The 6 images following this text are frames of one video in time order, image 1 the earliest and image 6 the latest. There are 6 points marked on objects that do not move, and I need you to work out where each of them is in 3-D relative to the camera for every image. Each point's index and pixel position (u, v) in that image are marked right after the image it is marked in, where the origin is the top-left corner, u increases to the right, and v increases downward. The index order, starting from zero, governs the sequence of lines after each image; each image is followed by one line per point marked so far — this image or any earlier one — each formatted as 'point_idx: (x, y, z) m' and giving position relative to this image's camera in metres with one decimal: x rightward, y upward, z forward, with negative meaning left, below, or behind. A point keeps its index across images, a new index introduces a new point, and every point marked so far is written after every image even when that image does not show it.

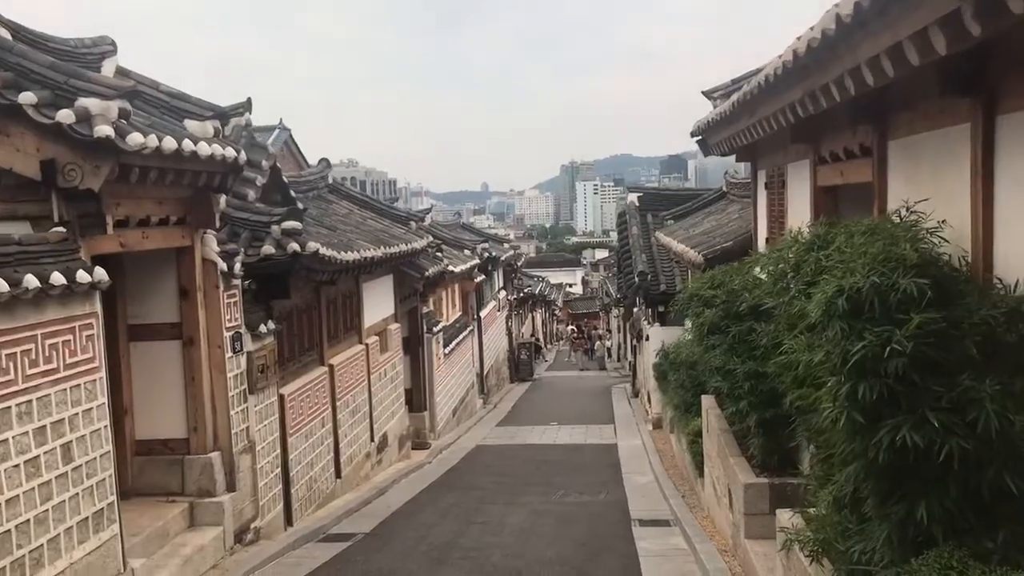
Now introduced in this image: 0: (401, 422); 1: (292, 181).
0: (-1.8, -2.2, +15.8) m
1: (-3.4, +1.6, +14.6) m
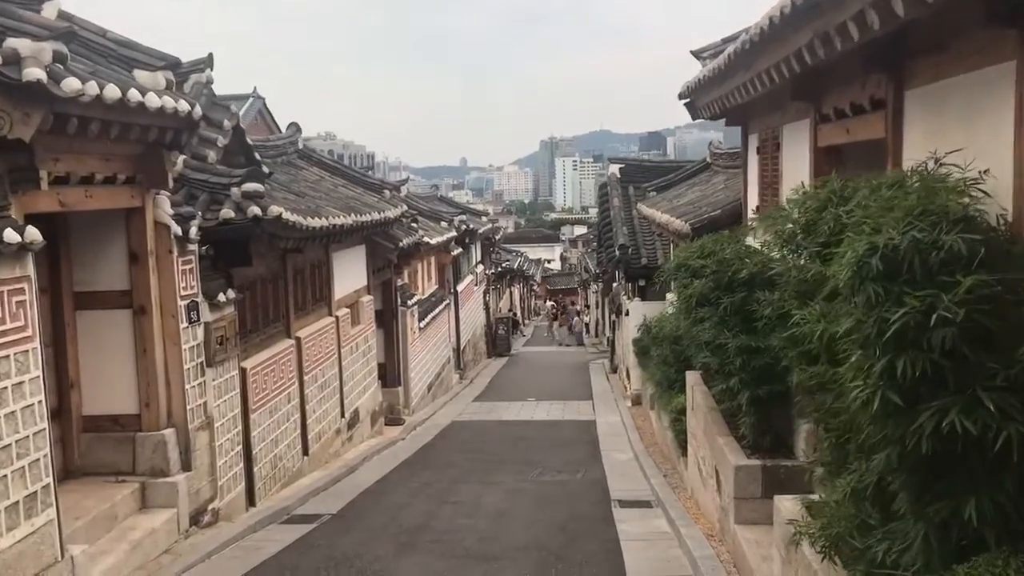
0: (-2.2, -1.8, +15.3) m
1: (-3.7, +2.1, +13.9) m
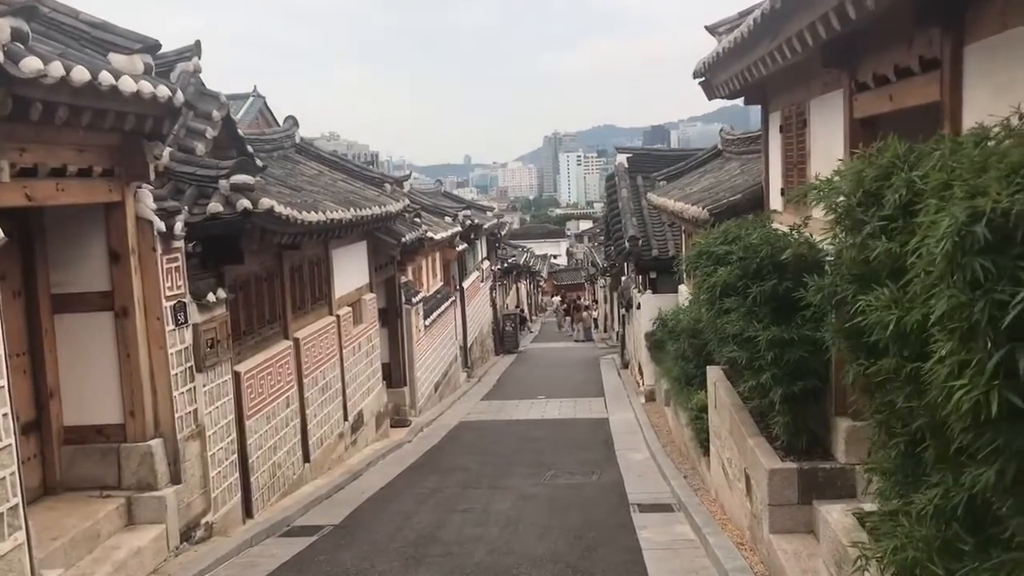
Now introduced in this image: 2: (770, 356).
0: (-2.1, -1.7, +14.8) m
1: (-3.6, +2.1, +13.3) m
2: (+1.7, -0.4, +6.2) m
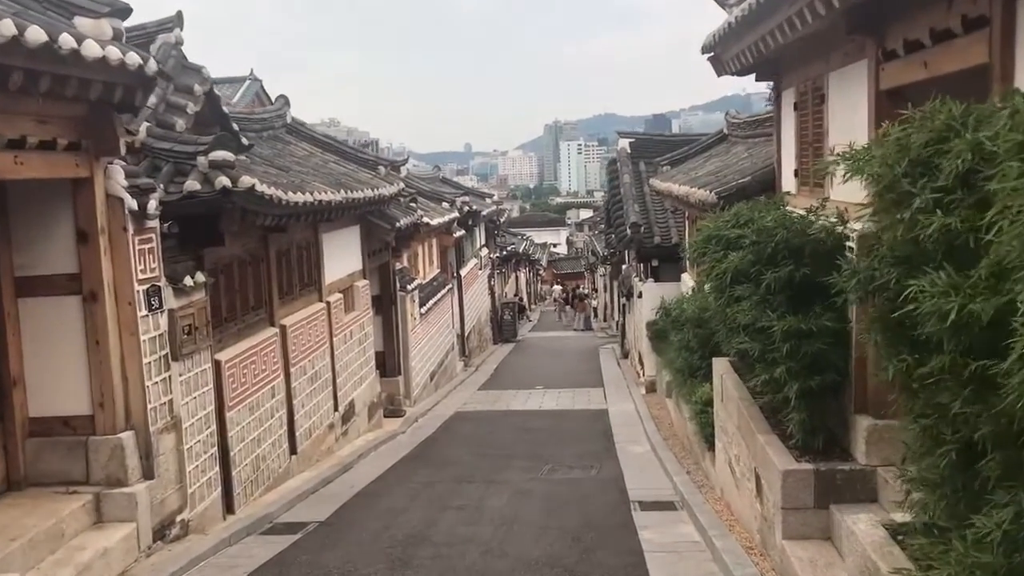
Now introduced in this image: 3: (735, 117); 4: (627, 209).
0: (-2.1, -1.5, +14.3) m
1: (-3.6, +2.3, +12.8) m
2: (+1.6, -0.4, +5.8) m
3: (+3.9, +3.0, +16.7) m
4: (+2.2, +1.5, +18.3) m
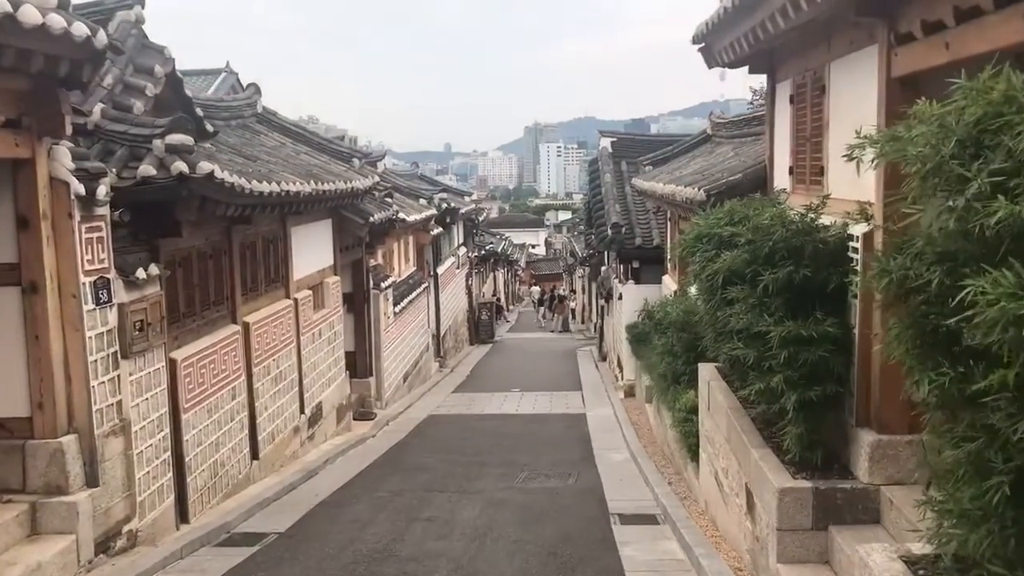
0: (-2.5, -1.5, +13.8) m
1: (-3.9, +2.3, +12.3) m
2: (+1.5, -0.4, +5.3) m
3: (+3.6, +2.9, +16.3) m
4: (+1.8, +1.5, +17.9) m
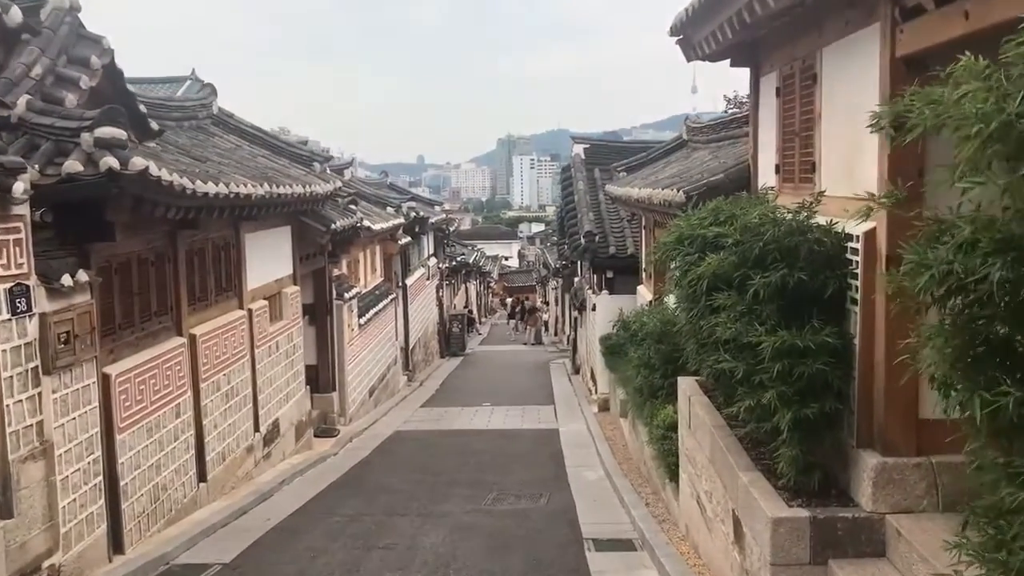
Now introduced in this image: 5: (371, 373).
0: (-2.9, -1.6, +13.1) m
1: (-4.3, +2.2, +11.6) m
2: (+1.3, -0.4, +4.8) m
3: (+3.1, +2.8, +15.9) m
4: (+1.3, +1.3, +17.4) m
5: (-2.6, -1.6, +17.9) m
